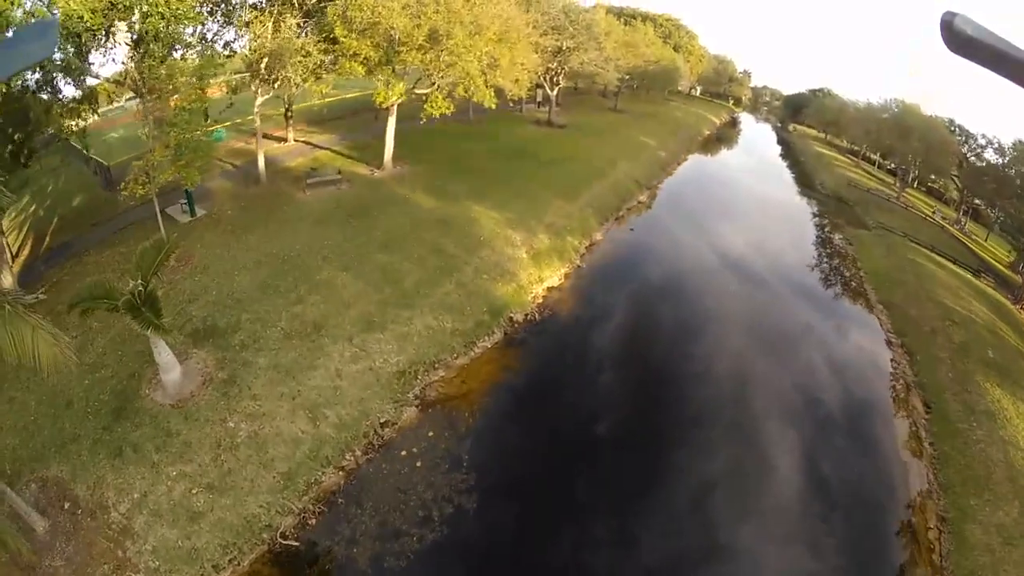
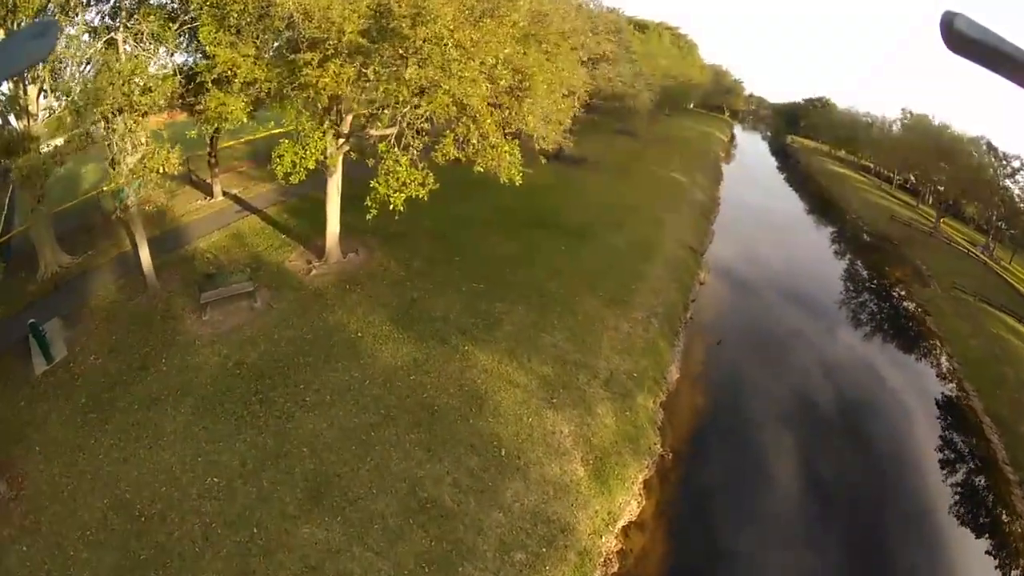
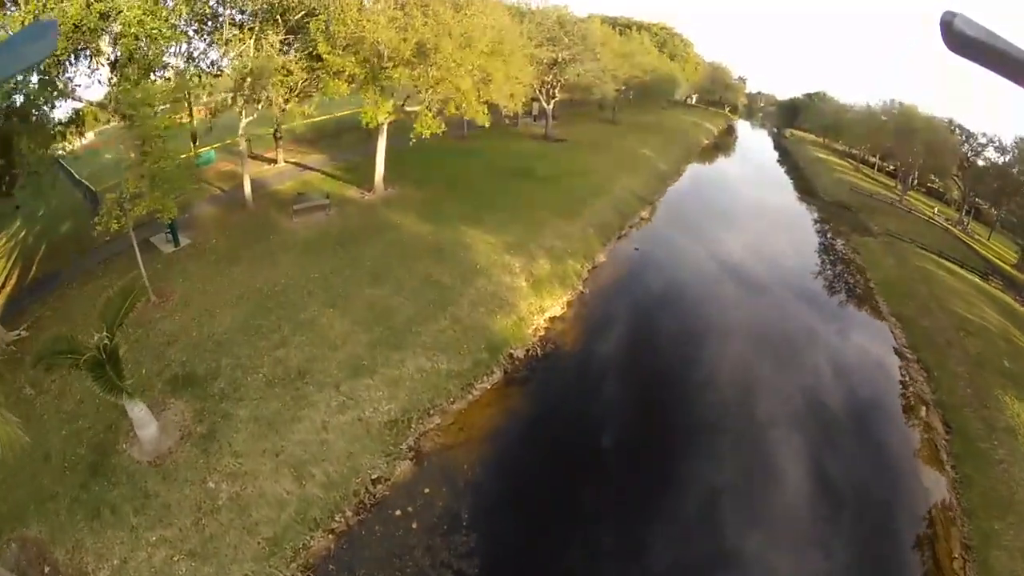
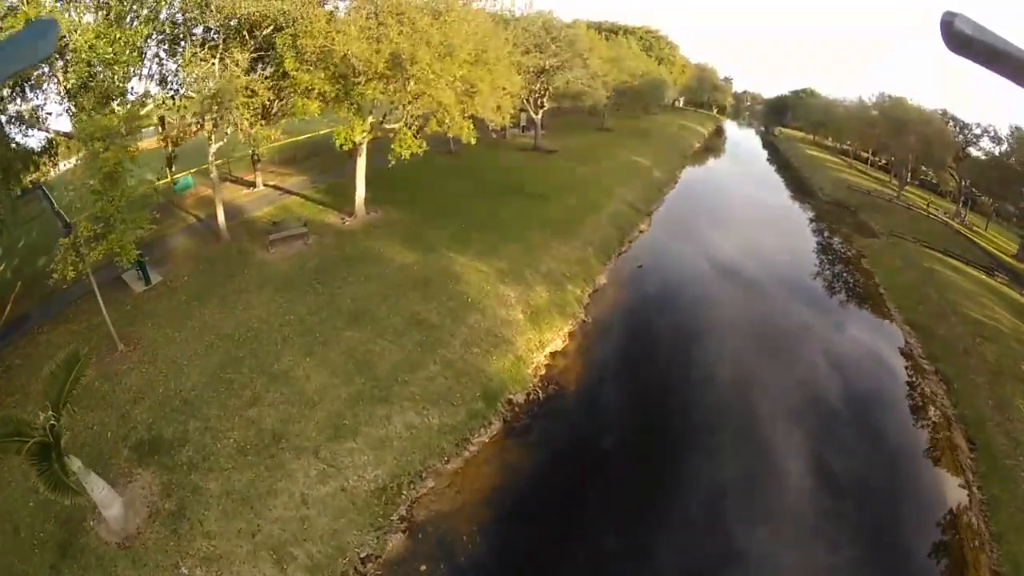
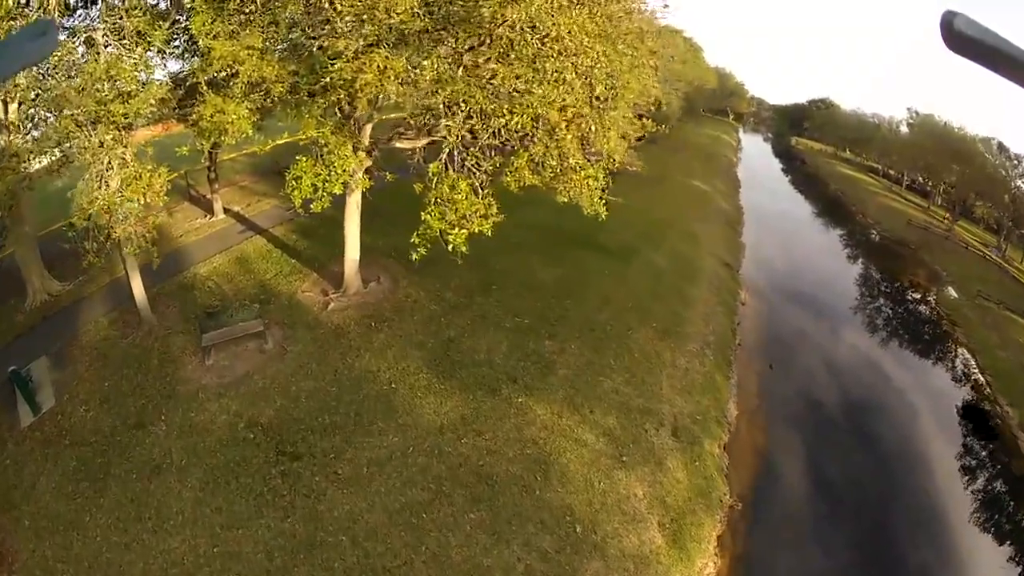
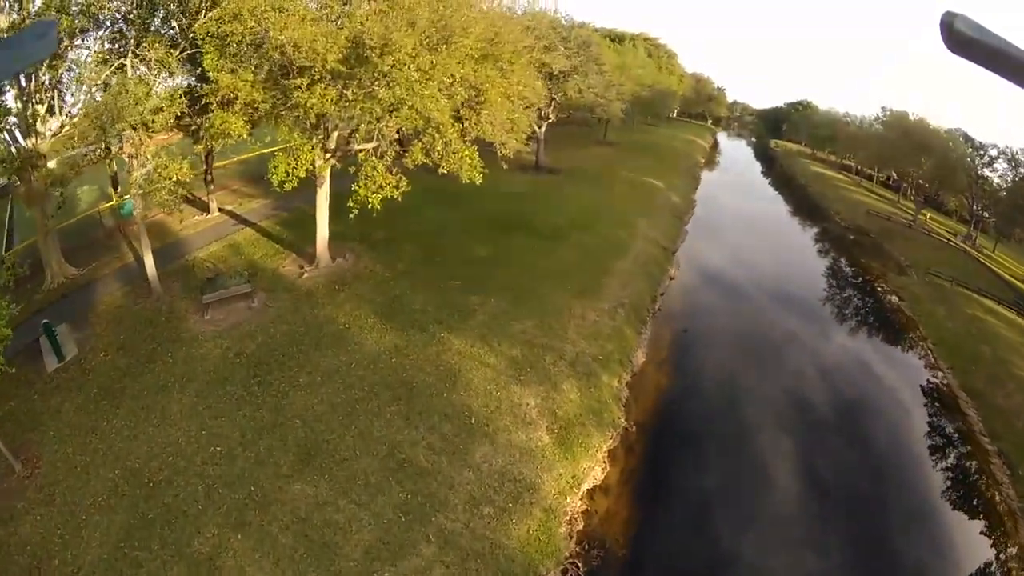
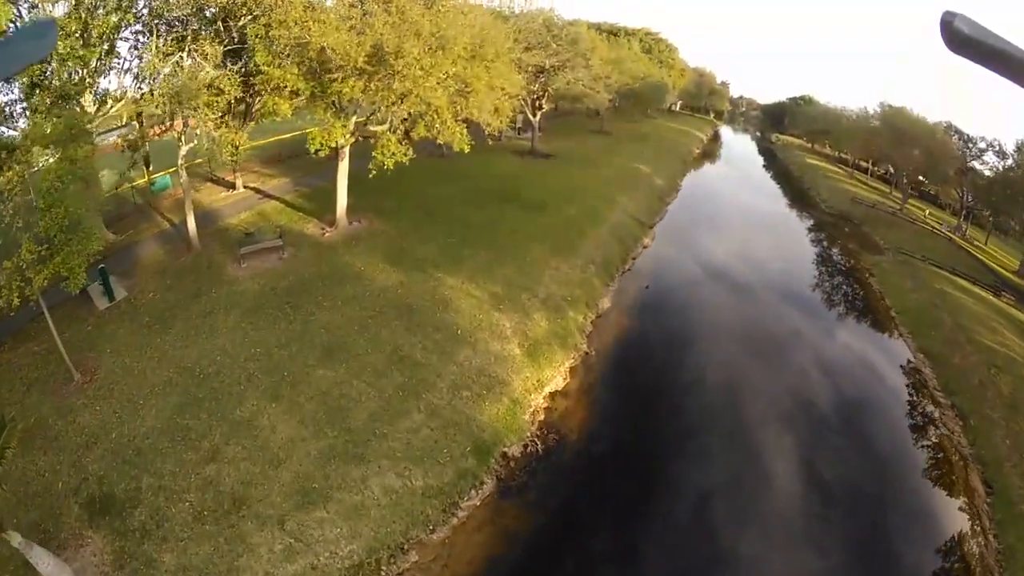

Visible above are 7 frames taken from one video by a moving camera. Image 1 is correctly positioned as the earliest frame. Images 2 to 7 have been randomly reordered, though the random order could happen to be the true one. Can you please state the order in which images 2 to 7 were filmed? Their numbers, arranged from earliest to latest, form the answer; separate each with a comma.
3, 4, 7, 6, 2, 5
